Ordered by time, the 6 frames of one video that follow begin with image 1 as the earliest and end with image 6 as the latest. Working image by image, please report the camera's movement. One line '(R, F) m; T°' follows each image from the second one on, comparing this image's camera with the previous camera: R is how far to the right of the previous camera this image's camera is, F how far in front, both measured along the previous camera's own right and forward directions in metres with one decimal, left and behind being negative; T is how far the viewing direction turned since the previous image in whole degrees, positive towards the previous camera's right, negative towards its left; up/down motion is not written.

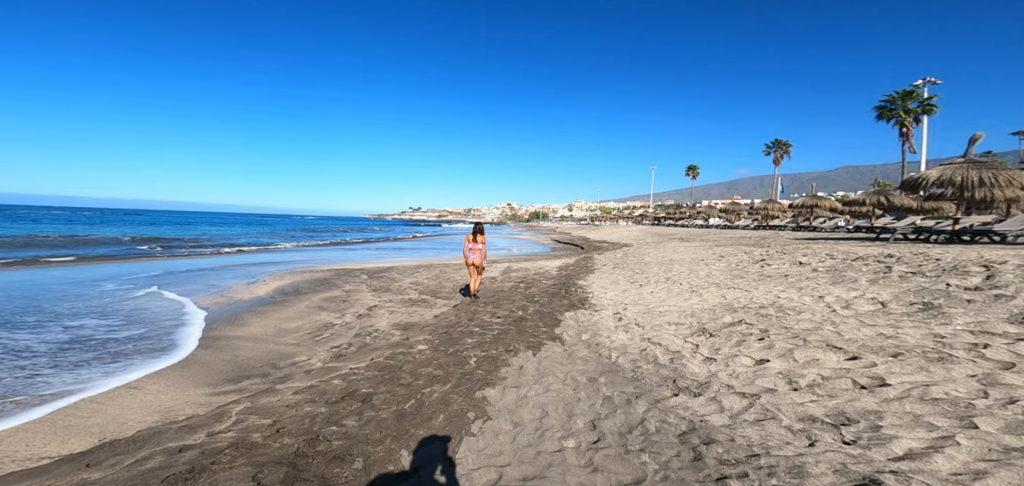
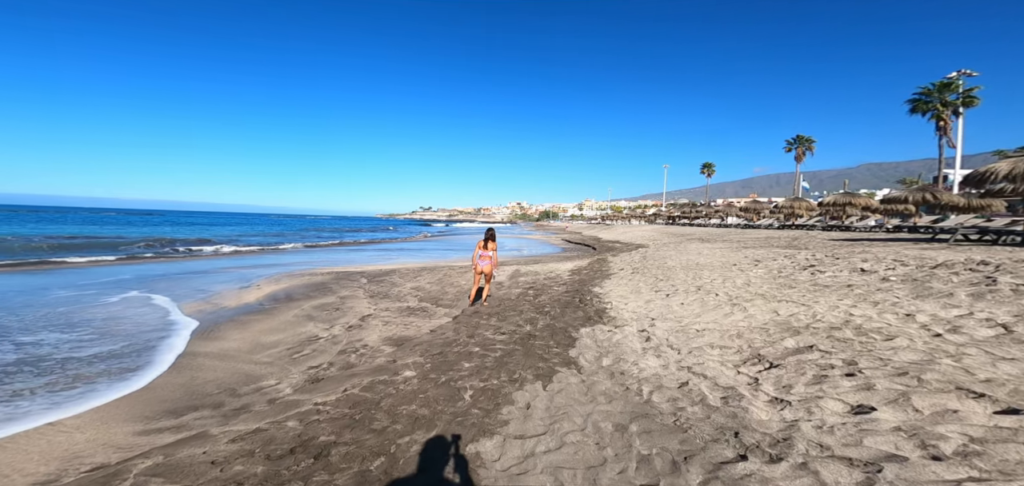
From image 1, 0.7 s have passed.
(+0.1, +1.1) m; -2°
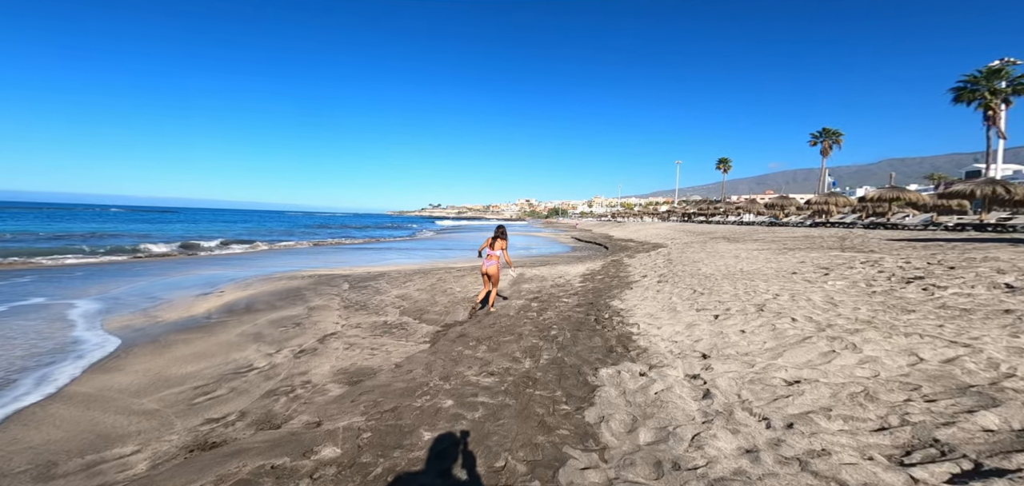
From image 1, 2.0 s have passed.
(+0.2, +1.9) m; -1°
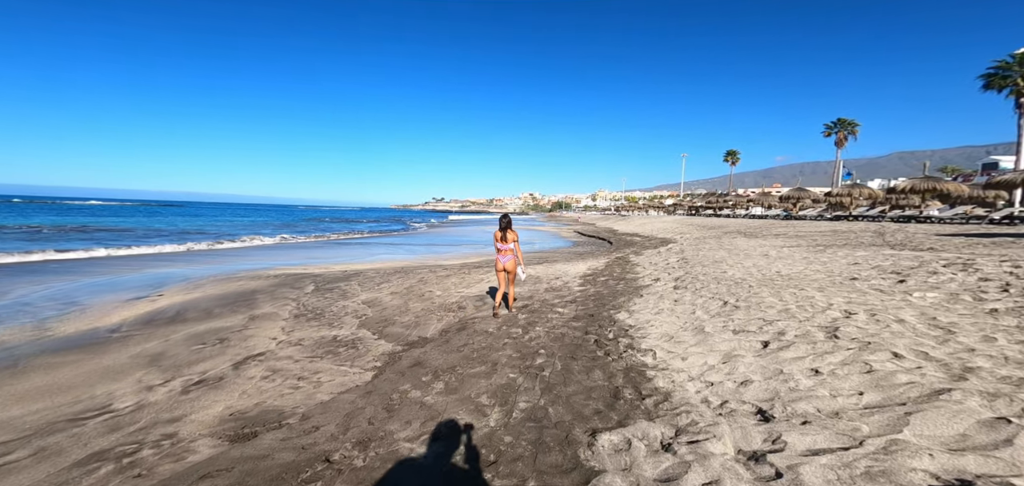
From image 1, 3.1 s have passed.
(+0.4, +1.6) m; -1°
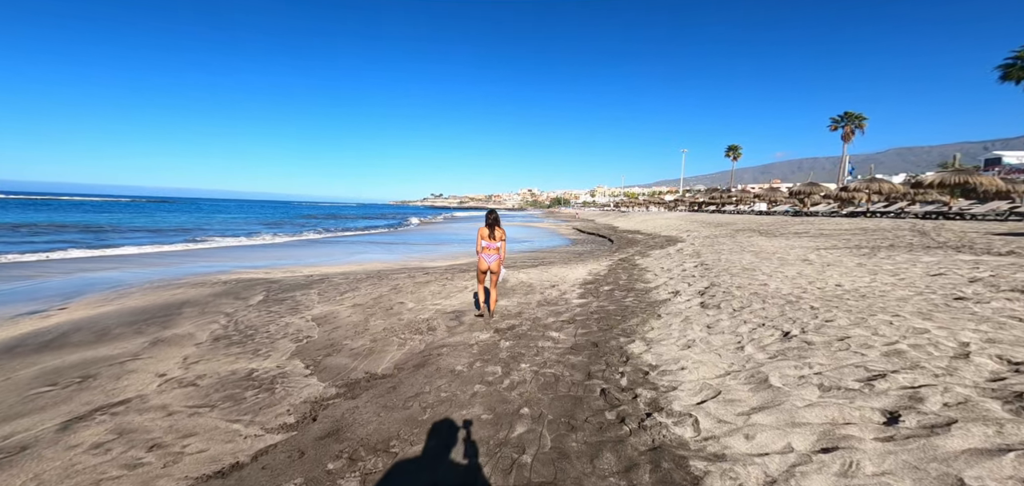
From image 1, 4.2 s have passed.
(+0.2, +1.6) m; 0°
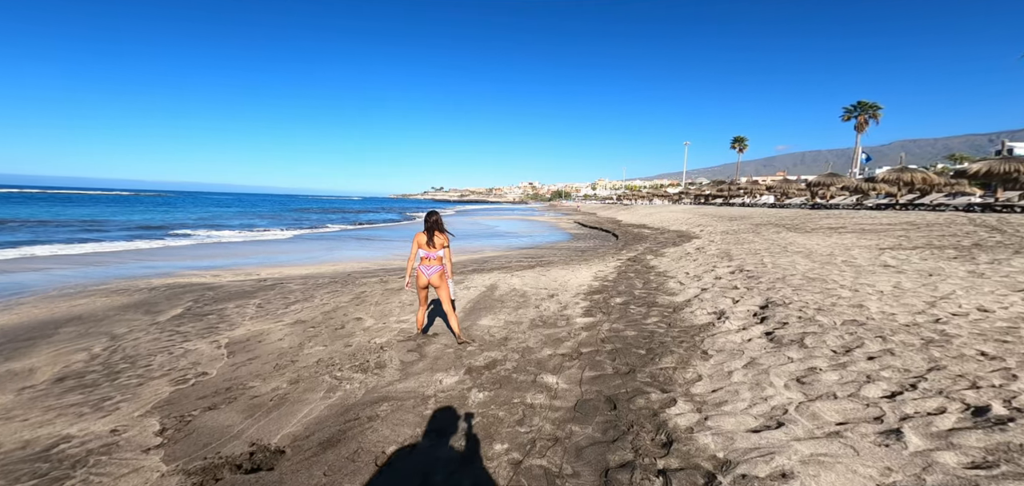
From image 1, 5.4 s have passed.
(+0.2, +1.8) m; 0°
